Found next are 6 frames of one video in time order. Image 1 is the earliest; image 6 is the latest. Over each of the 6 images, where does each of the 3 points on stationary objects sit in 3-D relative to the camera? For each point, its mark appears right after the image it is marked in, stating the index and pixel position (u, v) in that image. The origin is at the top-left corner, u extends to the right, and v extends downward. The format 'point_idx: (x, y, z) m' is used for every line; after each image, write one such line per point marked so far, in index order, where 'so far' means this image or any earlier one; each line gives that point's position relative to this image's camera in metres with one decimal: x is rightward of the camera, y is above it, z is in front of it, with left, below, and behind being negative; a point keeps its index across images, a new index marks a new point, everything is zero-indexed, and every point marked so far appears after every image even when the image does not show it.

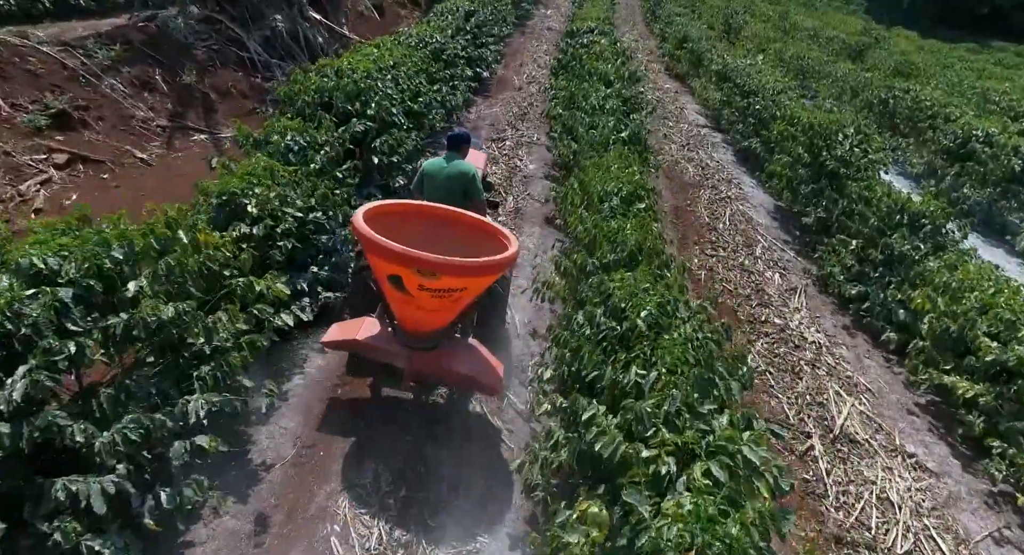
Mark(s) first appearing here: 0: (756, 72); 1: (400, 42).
0: (+5.7, +4.8, +13.7) m
1: (-1.9, +3.9, +9.9) m
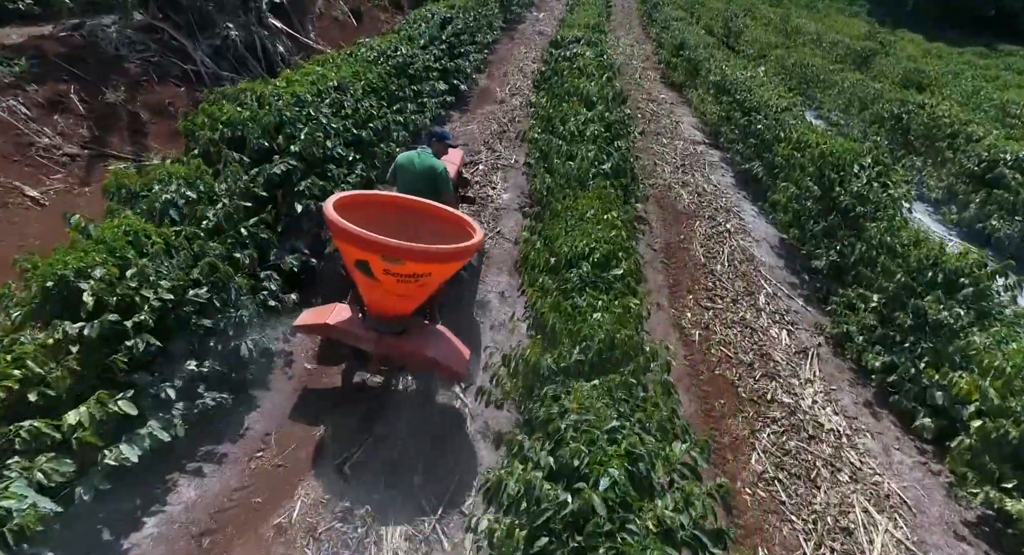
0: (+5.3, +4.1, +12.6) m
1: (-2.3, +3.3, +8.8) m
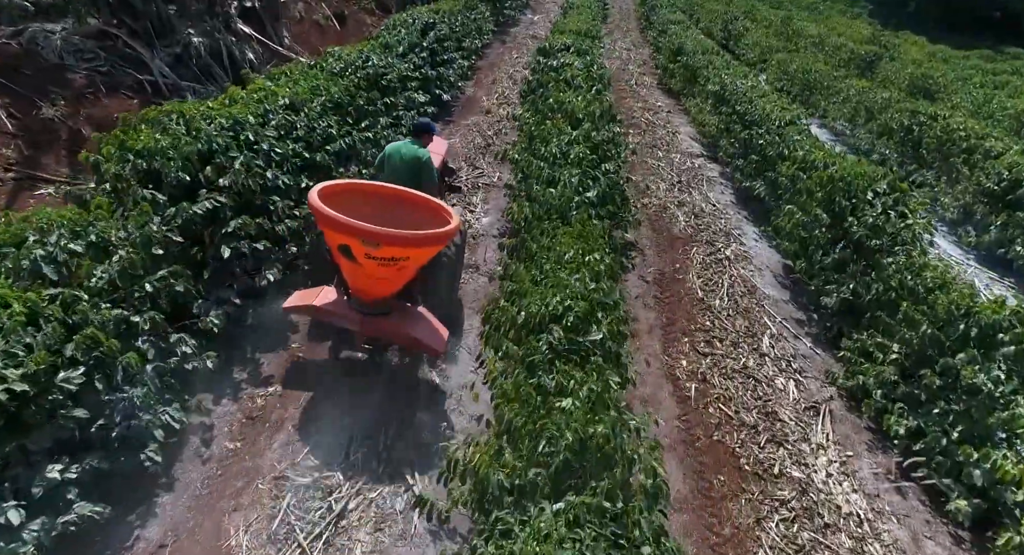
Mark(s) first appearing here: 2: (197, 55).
0: (+5.0, +3.7, +11.9) m
1: (-2.6, +2.8, +8.0) m
2: (-5.4, +3.8, +10.0) m
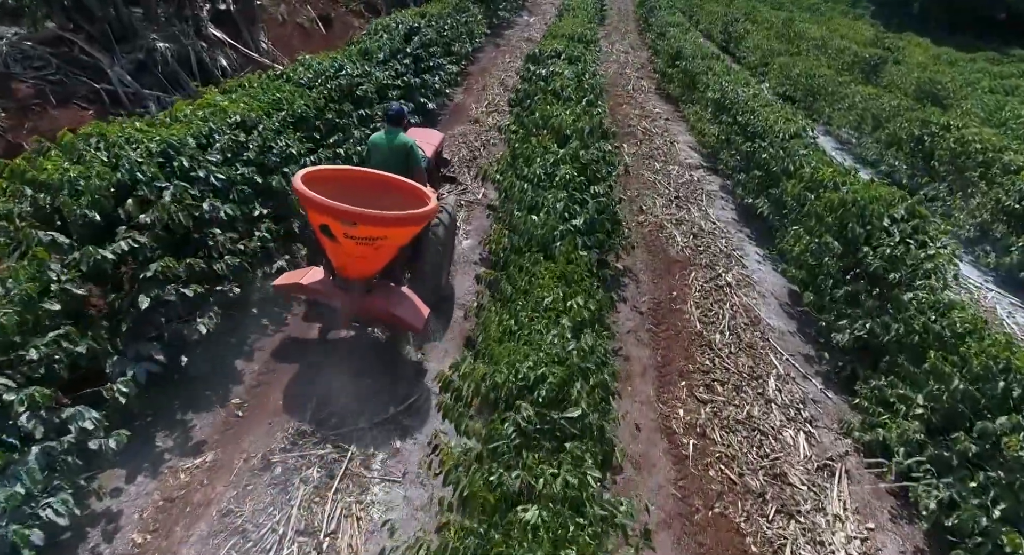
0: (+4.8, +3.3, +11.2) m
1: (-2.8, +2.5, +7.4) m
2: (-5.6, +3.4, +9.4) m
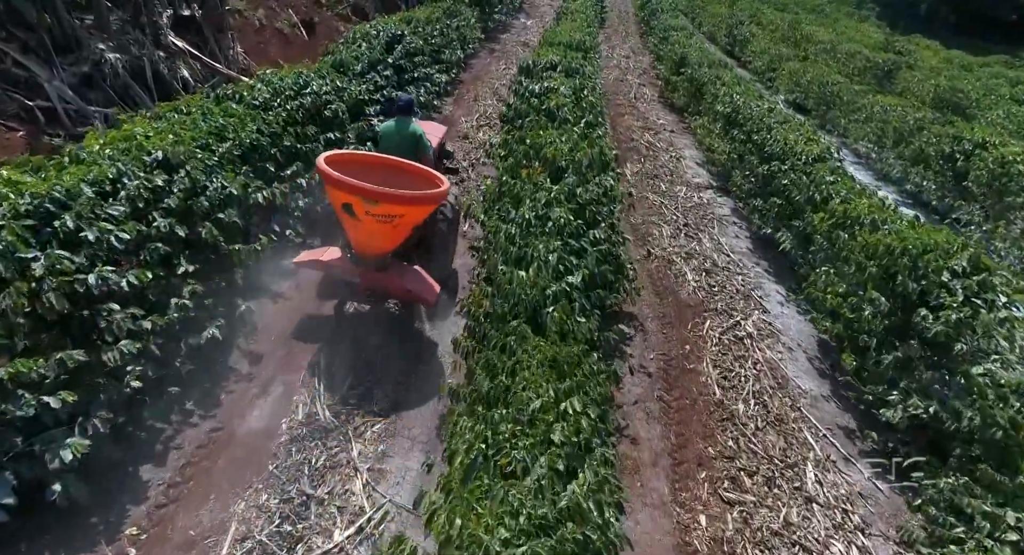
0: (+4.6, +2.8, +10.2) m
1: (-3.0, +1.9, +6.4) m
2: (-5.7, +2.9, +8.4) m
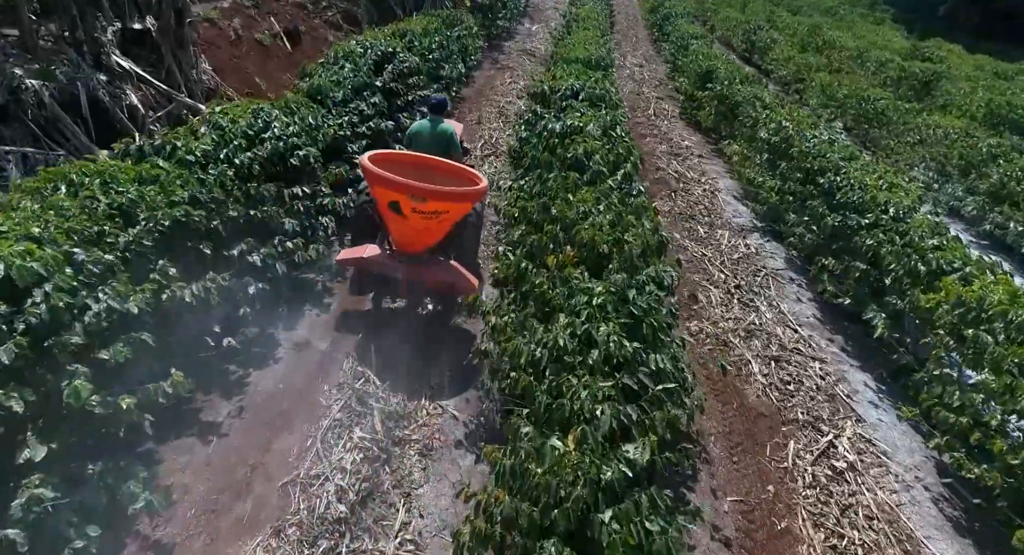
0: (+4.8, +1.9, +8.6) m
1: (-2.8, +1.0, +4.8) m
2: (-5.5, +2.0, +6.8) m
